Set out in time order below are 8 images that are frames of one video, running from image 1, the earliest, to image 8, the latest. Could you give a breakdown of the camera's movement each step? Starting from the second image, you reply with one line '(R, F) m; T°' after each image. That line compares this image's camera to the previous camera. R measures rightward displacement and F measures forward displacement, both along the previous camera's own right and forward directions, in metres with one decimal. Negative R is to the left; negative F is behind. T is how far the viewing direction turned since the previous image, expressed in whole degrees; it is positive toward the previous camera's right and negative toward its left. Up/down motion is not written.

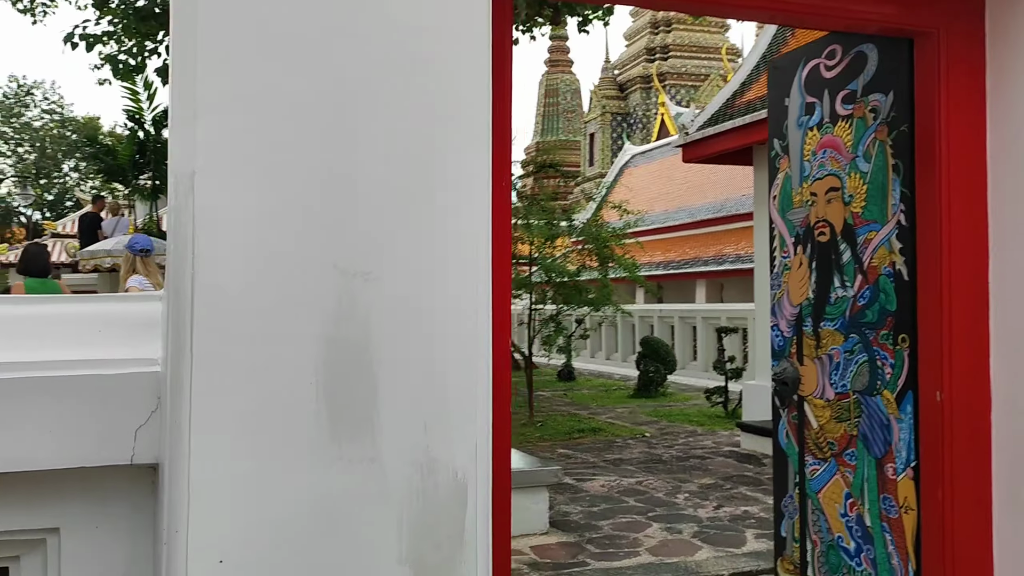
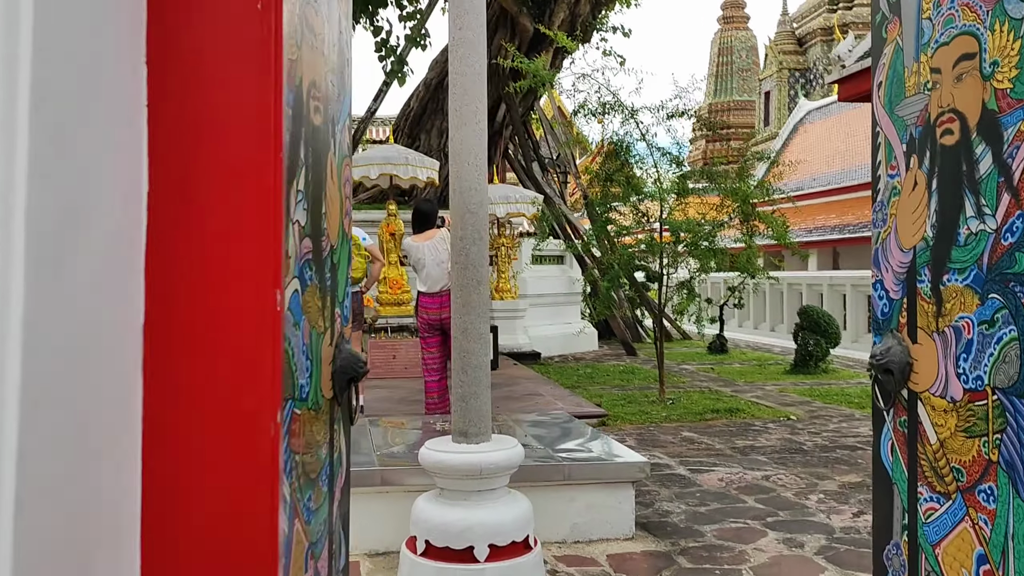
(+0.4, +0.7) m; -11°
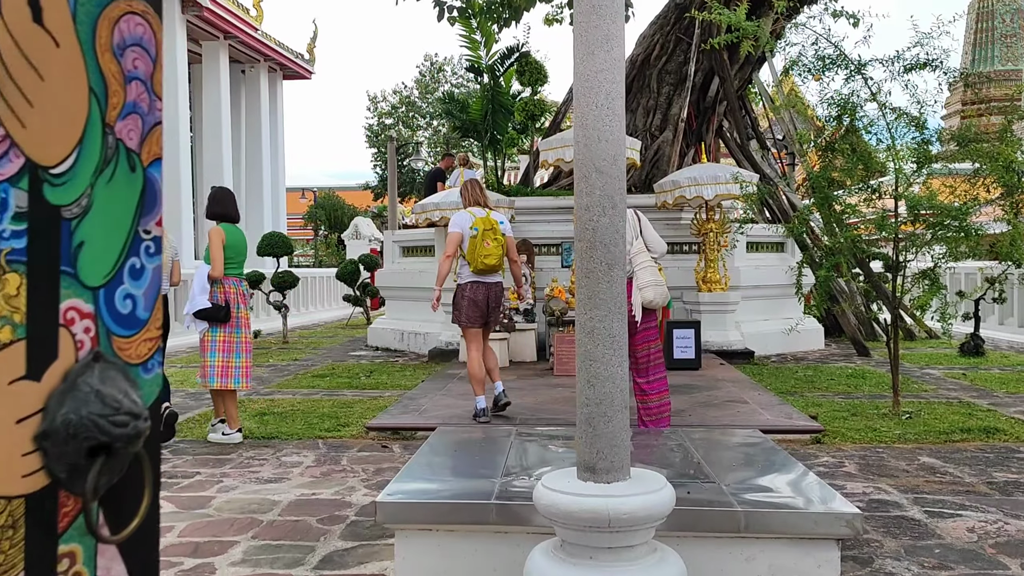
(+0.2, +0.8) m; -14°
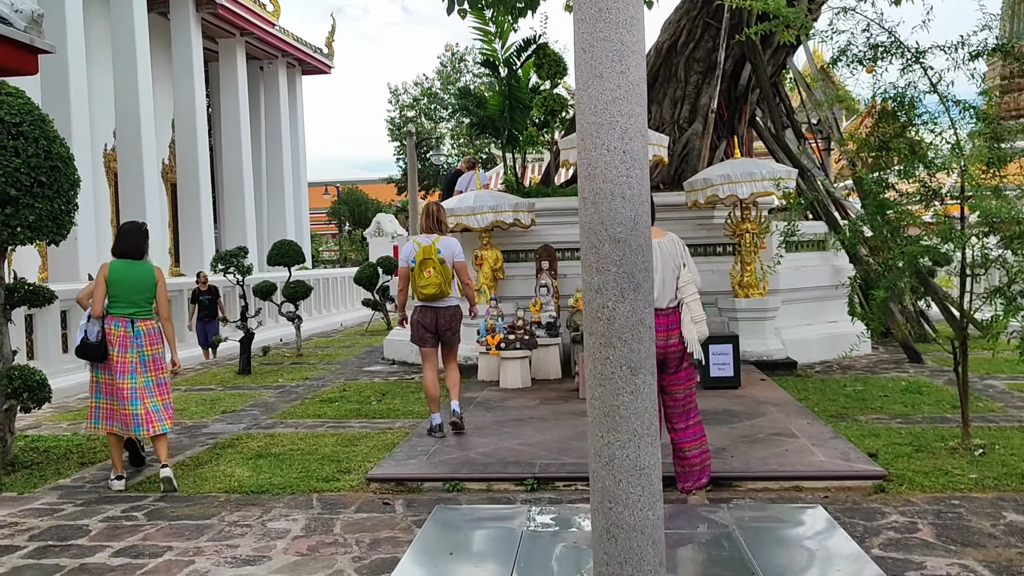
(+0.1, +0.6) m; -2°
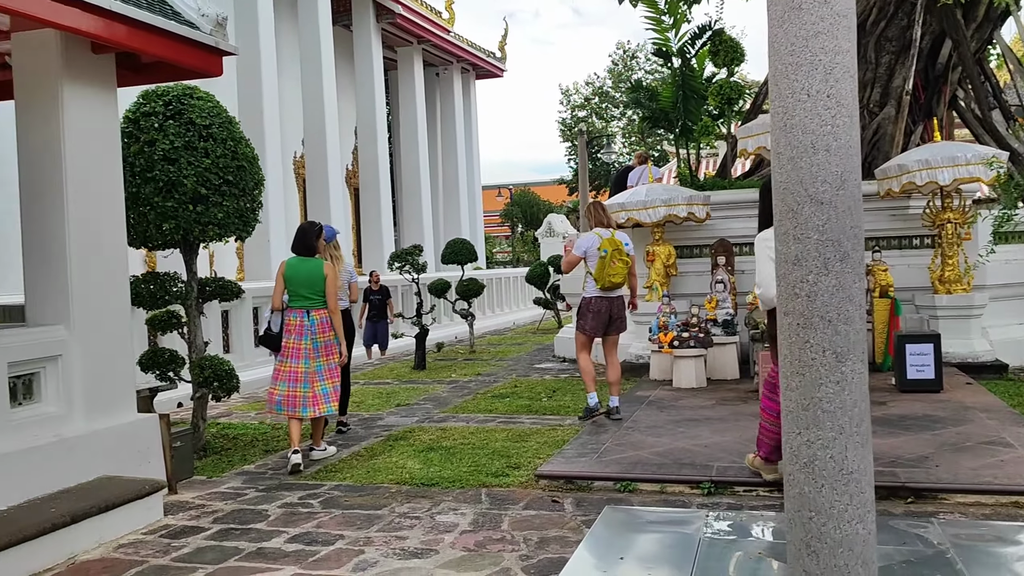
(0.0, +0.2) m; -11°
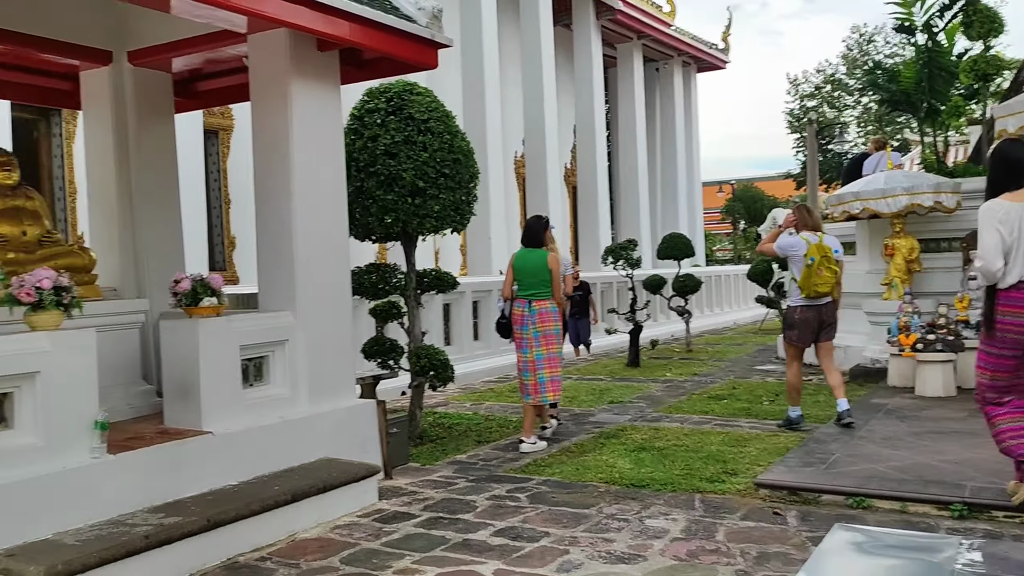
(0.0, +0.2) m; -14°
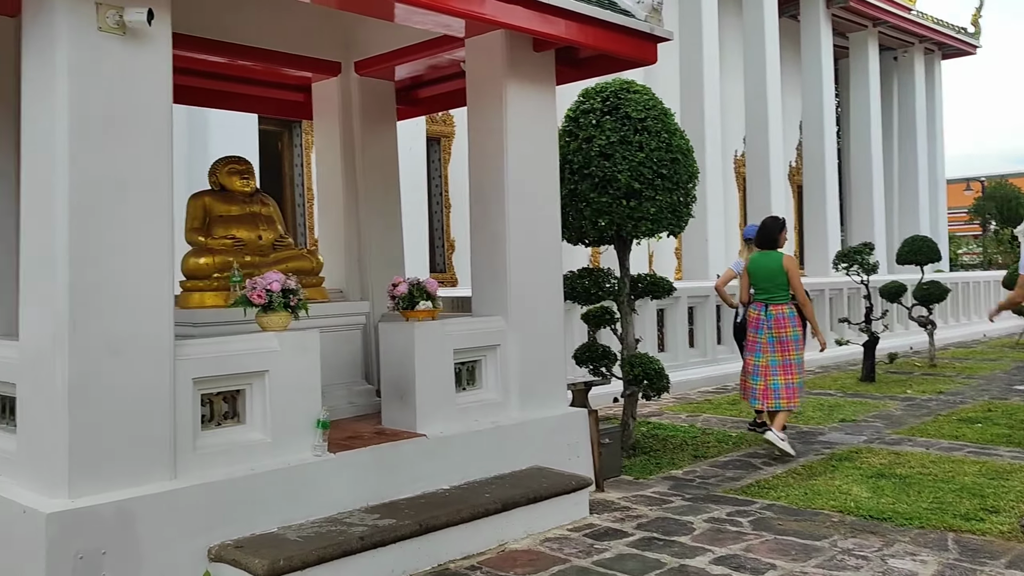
(0.0, +0.2) m; -14°
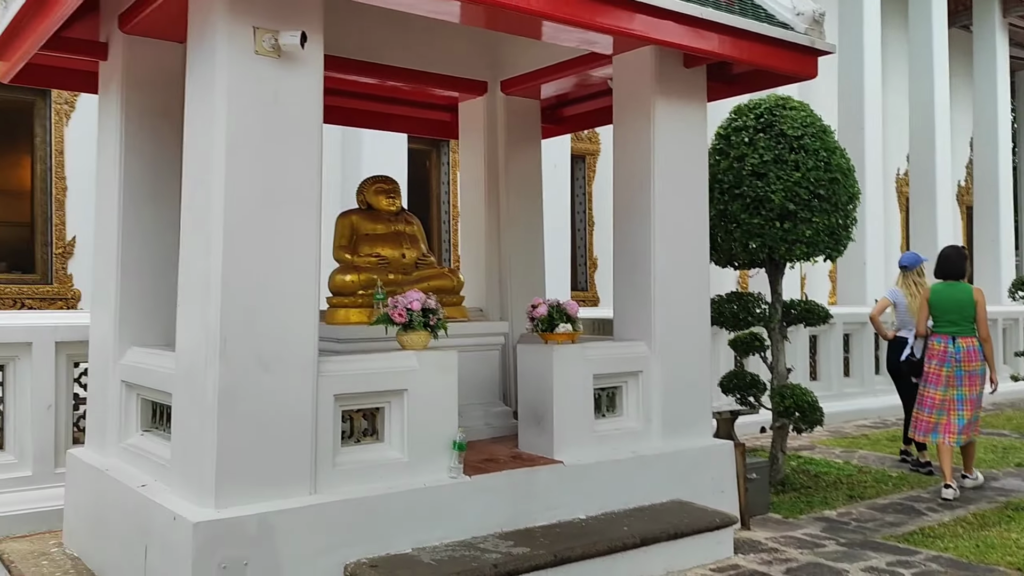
(0.0, +0.1) m; -9°
